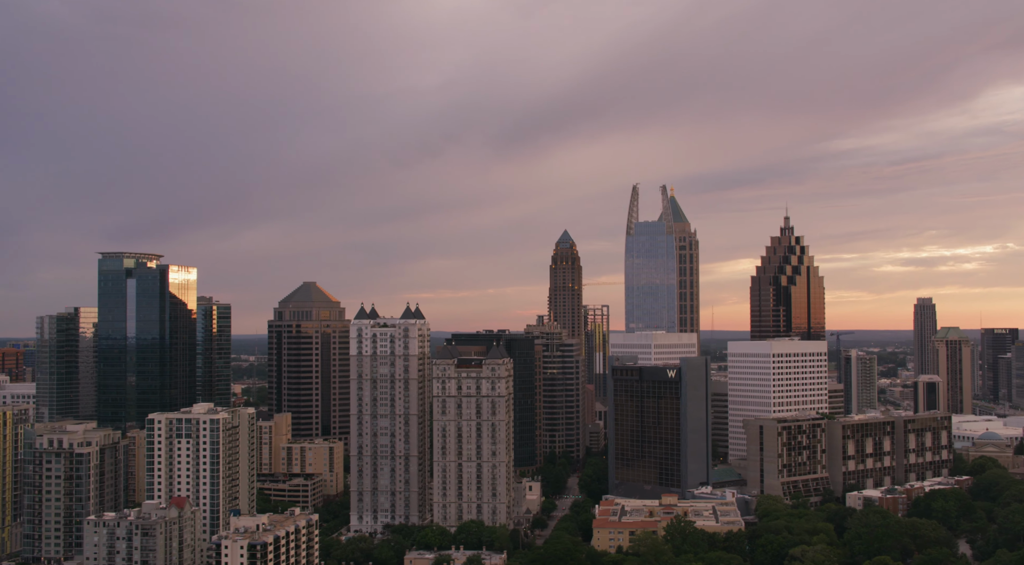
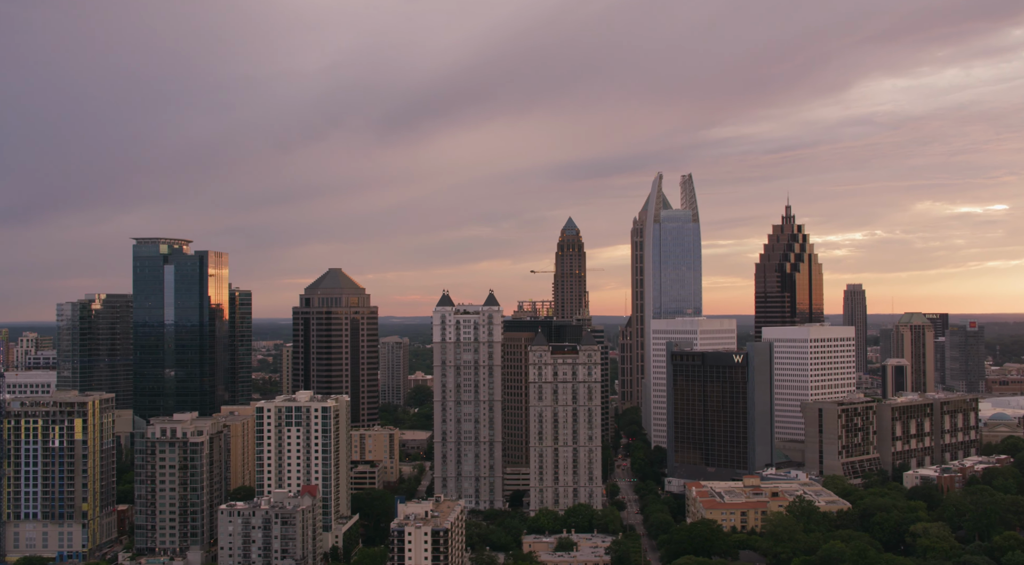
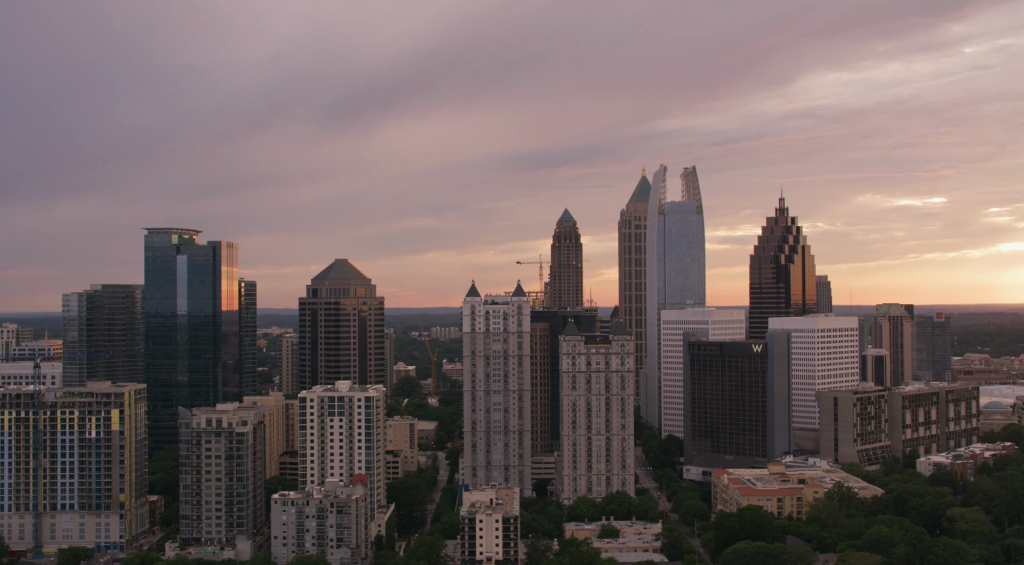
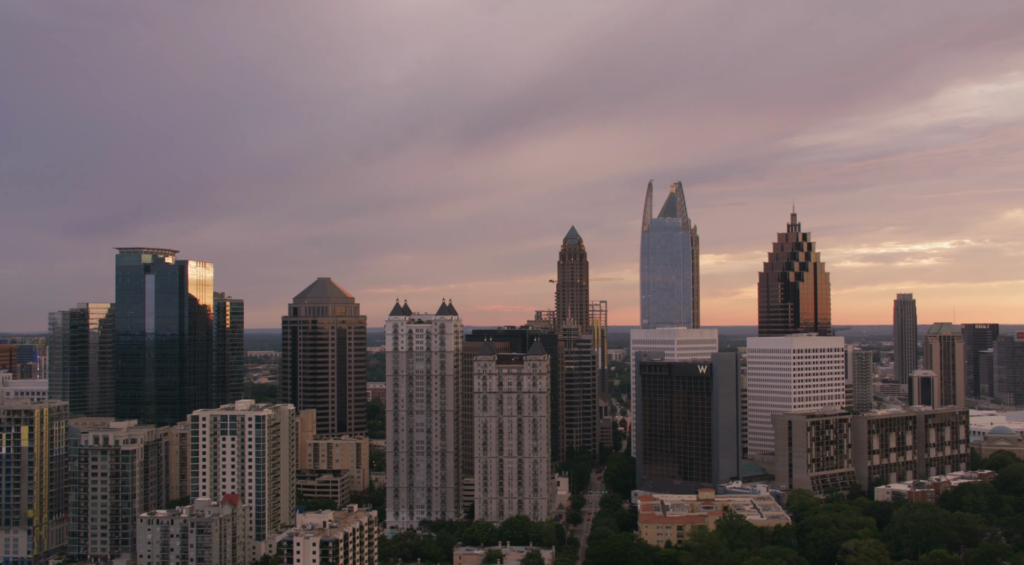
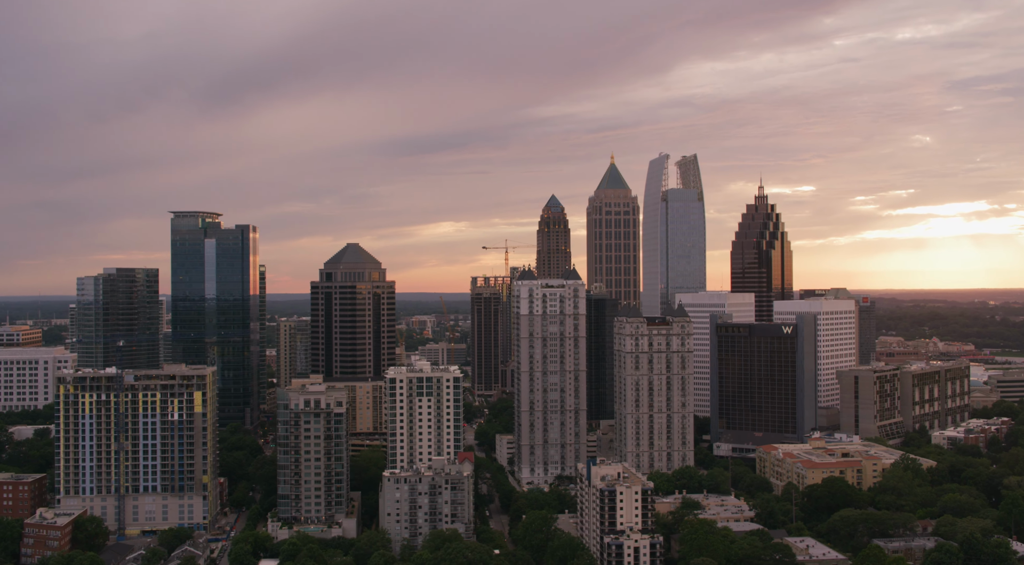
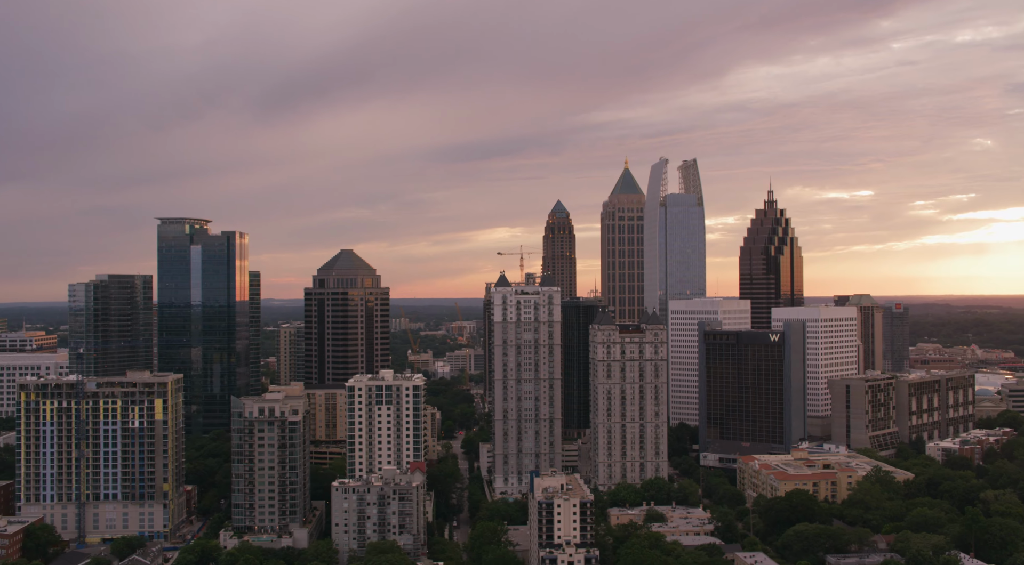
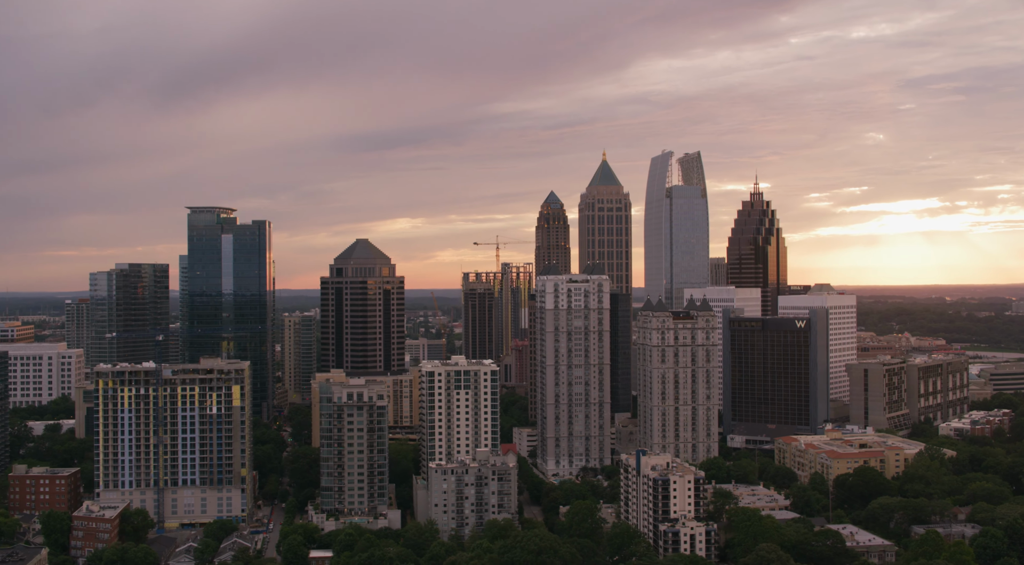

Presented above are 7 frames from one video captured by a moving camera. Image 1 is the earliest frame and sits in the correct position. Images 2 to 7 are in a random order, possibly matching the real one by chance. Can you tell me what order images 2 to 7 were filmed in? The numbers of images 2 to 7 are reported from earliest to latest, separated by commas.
4, 2, 3, 6, 5, 7
